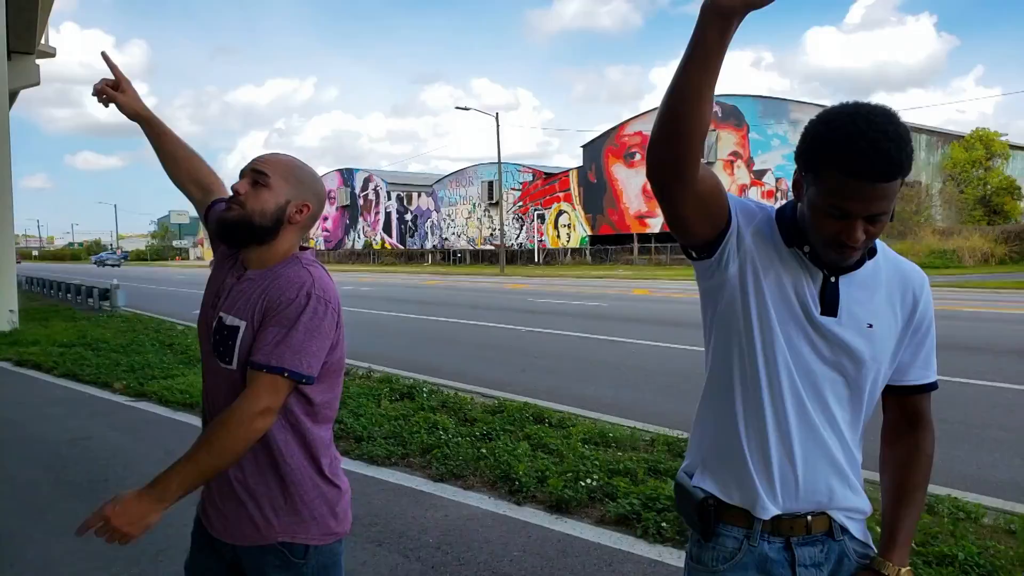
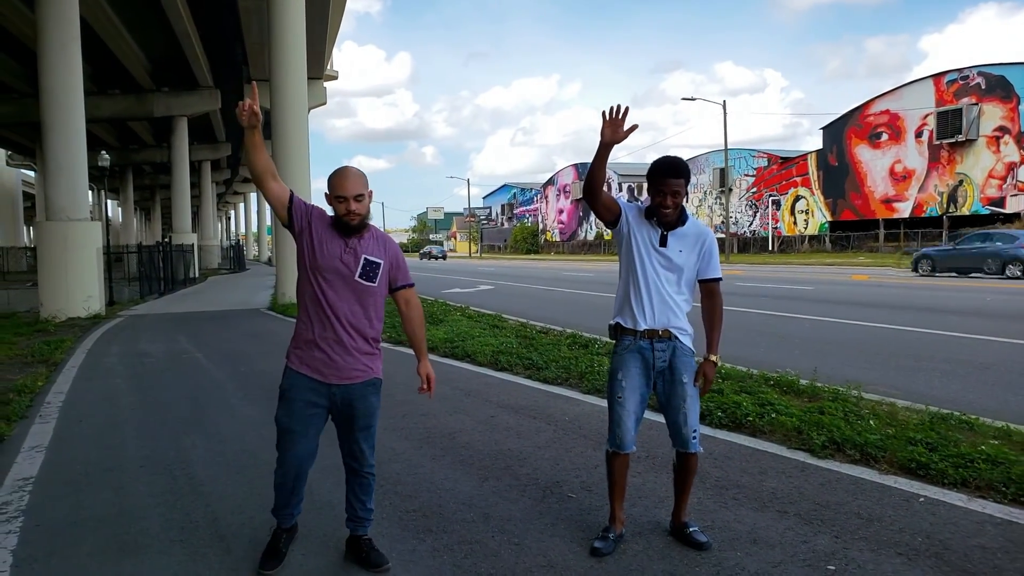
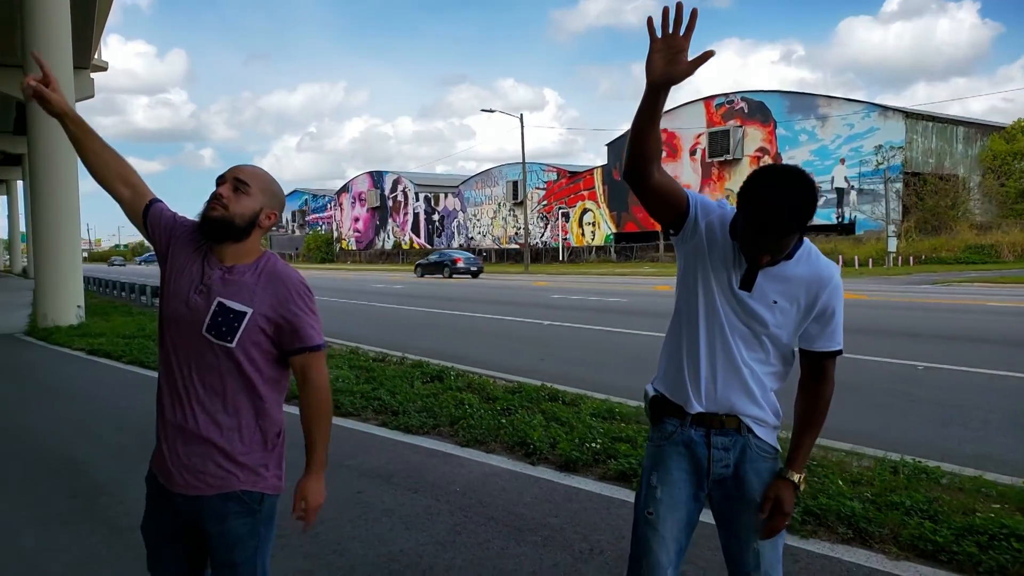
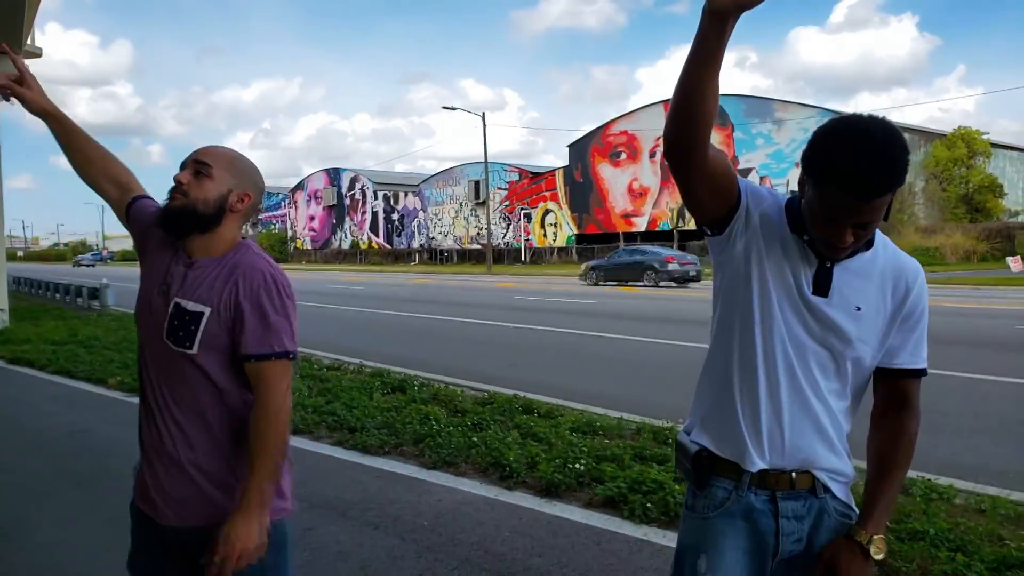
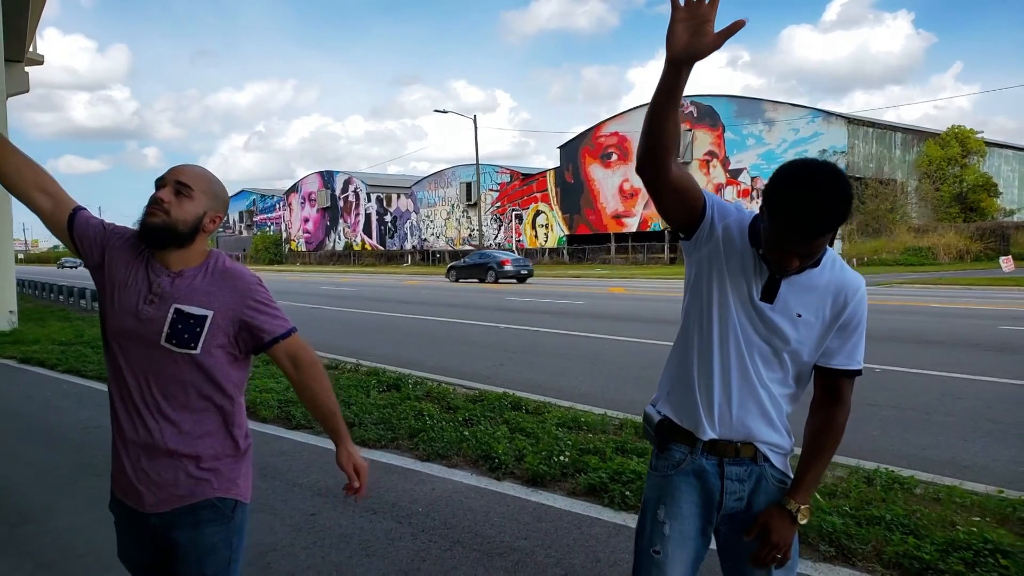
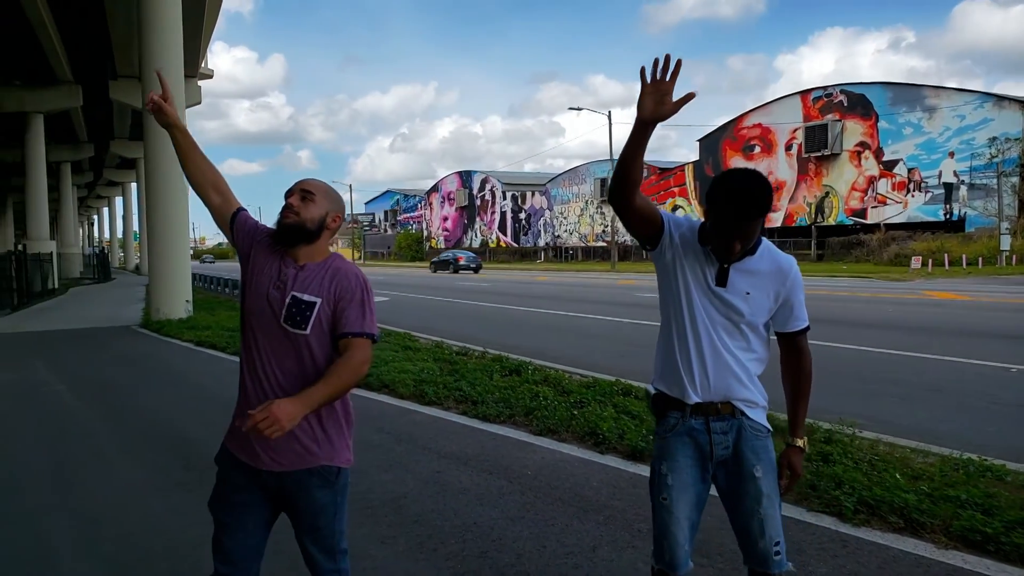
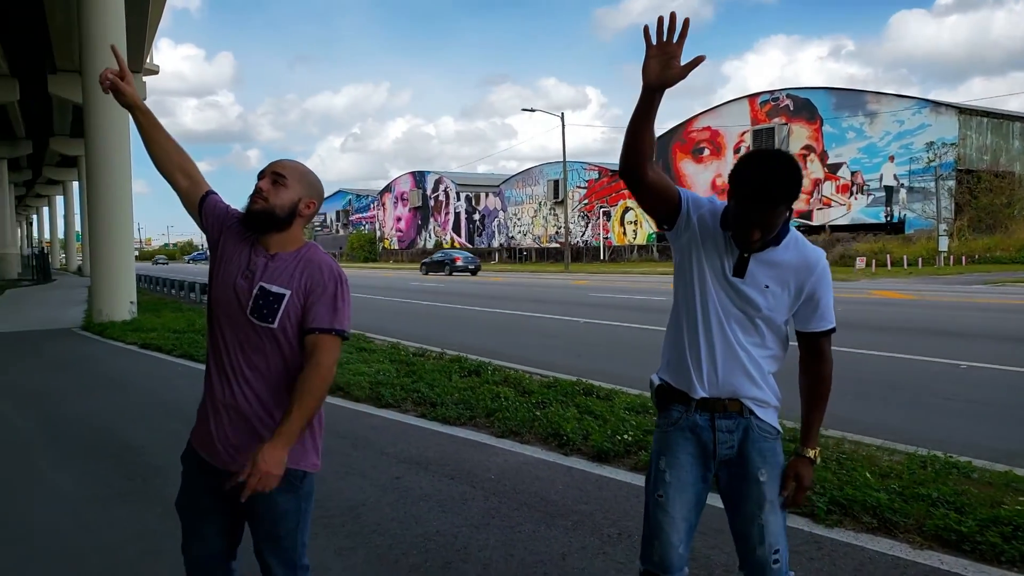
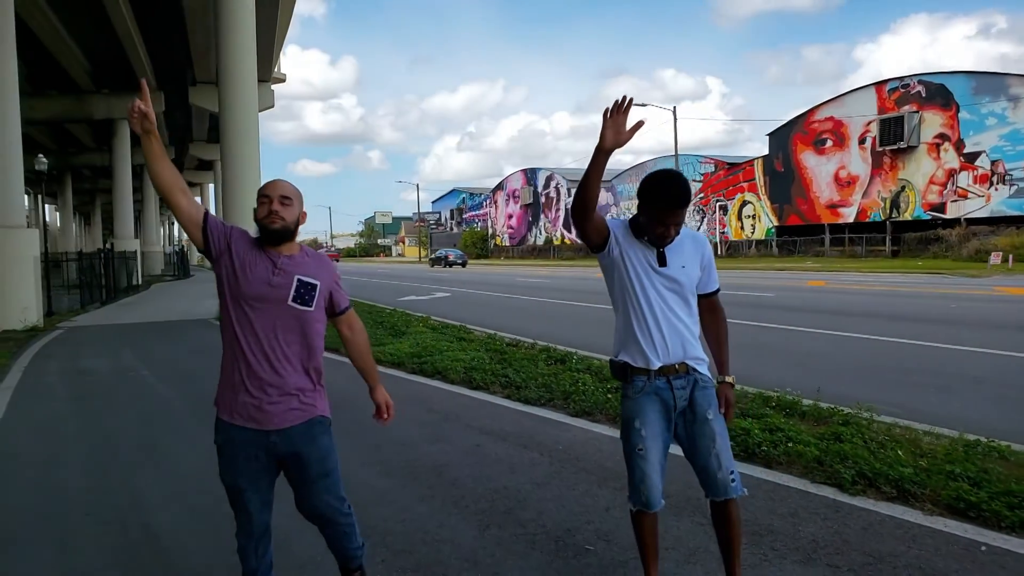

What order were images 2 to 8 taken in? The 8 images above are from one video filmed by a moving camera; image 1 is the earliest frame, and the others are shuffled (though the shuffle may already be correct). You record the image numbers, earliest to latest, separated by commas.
4, 5, 3, 7, 6, 8, 2
